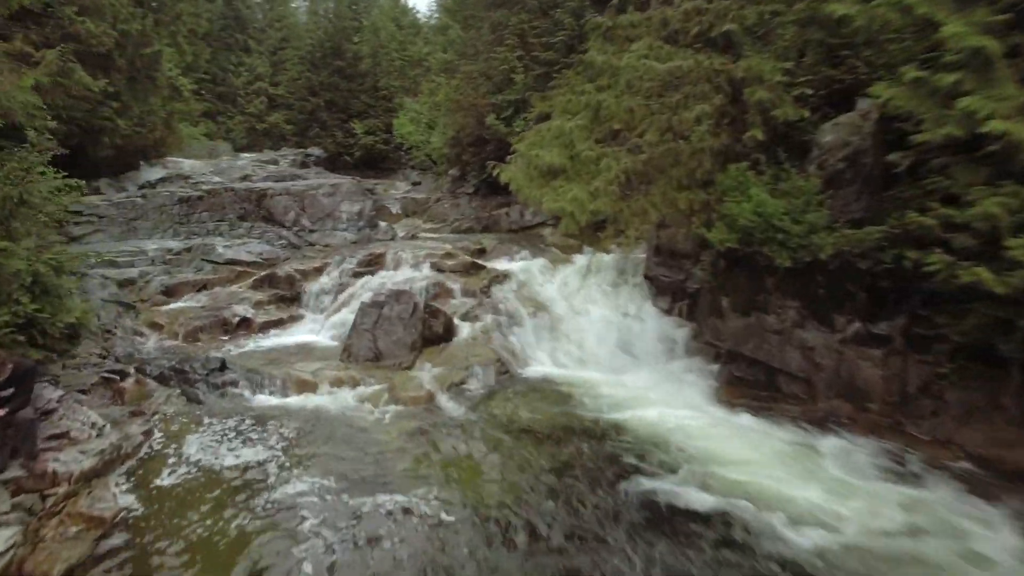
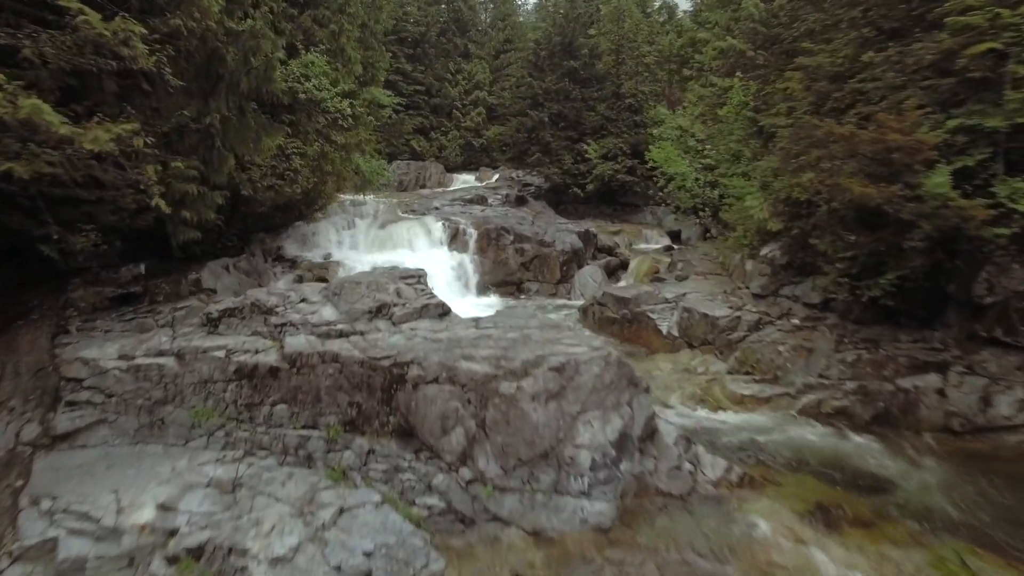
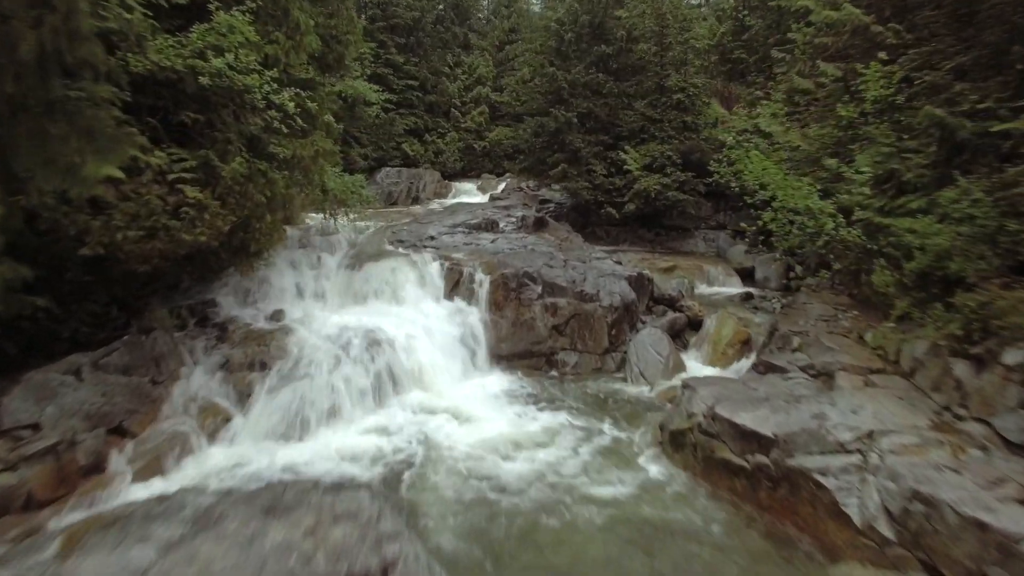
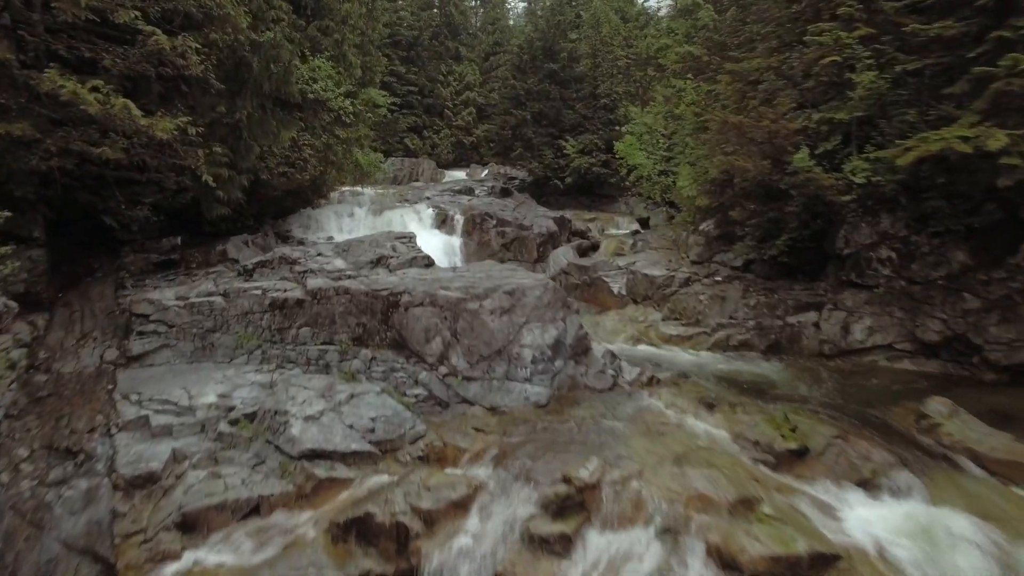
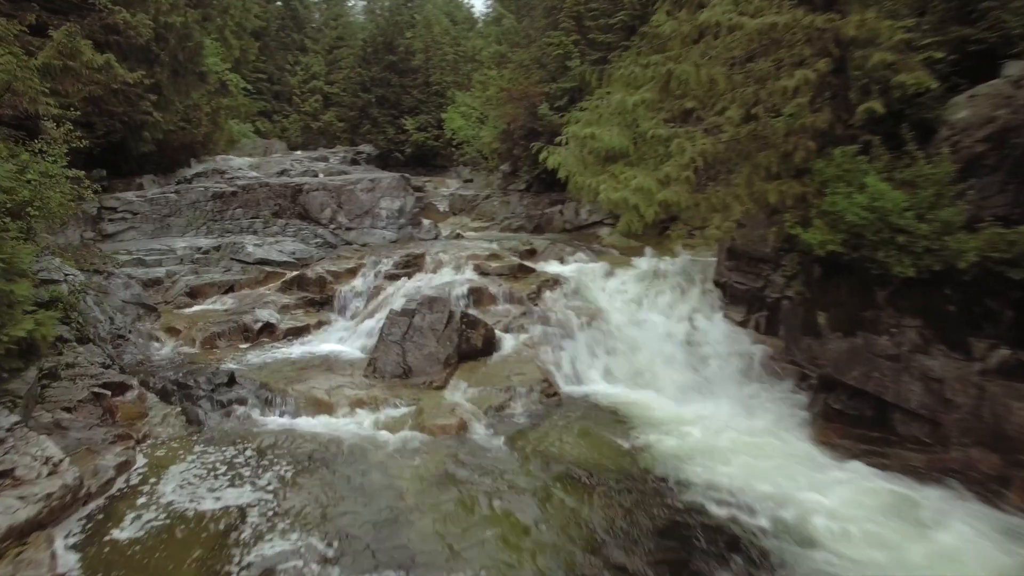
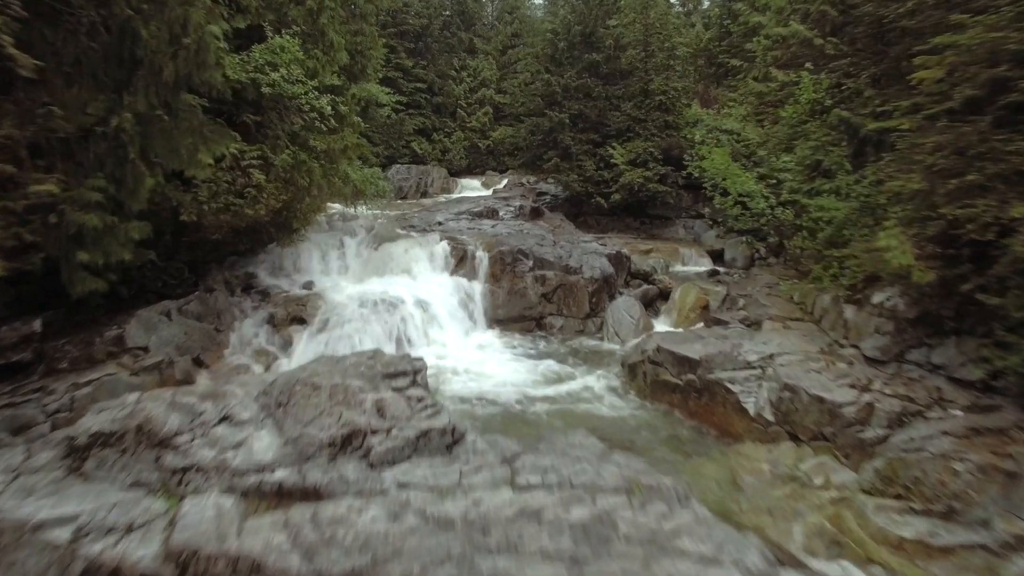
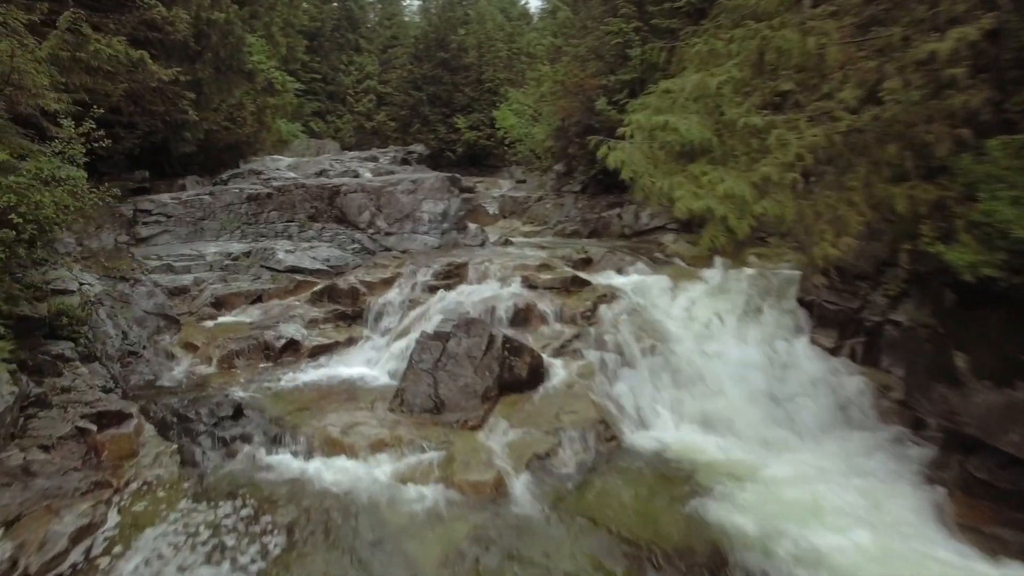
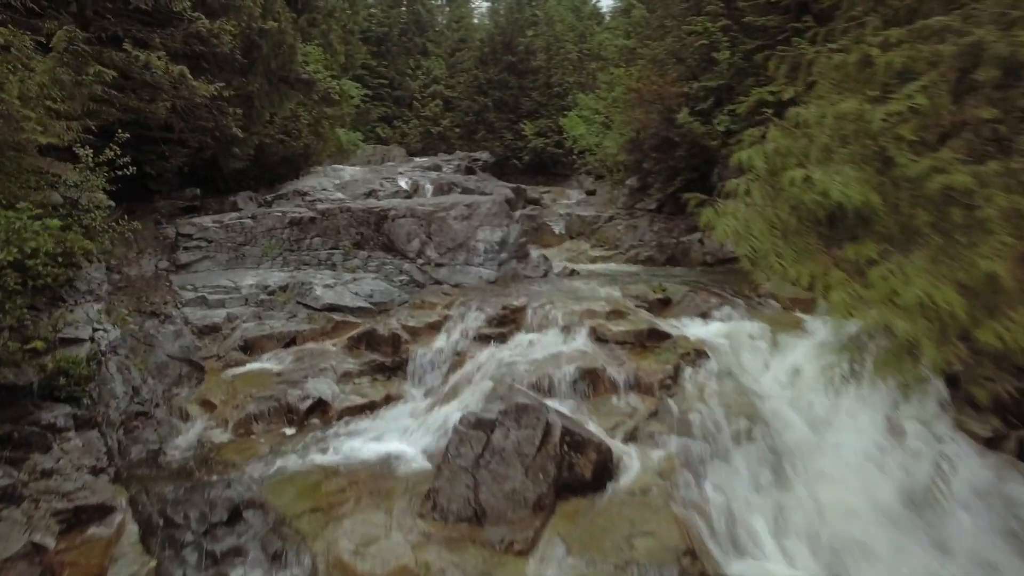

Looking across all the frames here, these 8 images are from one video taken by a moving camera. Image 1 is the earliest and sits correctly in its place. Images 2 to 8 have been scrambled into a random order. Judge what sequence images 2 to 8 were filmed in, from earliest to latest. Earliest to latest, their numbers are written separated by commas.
5, 7, 8, 4, 2, 6, 3
